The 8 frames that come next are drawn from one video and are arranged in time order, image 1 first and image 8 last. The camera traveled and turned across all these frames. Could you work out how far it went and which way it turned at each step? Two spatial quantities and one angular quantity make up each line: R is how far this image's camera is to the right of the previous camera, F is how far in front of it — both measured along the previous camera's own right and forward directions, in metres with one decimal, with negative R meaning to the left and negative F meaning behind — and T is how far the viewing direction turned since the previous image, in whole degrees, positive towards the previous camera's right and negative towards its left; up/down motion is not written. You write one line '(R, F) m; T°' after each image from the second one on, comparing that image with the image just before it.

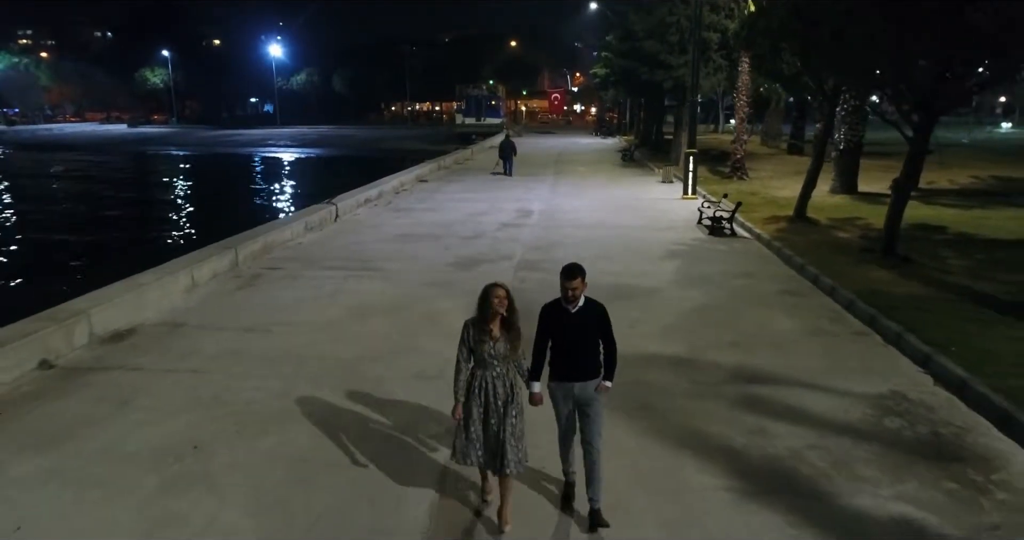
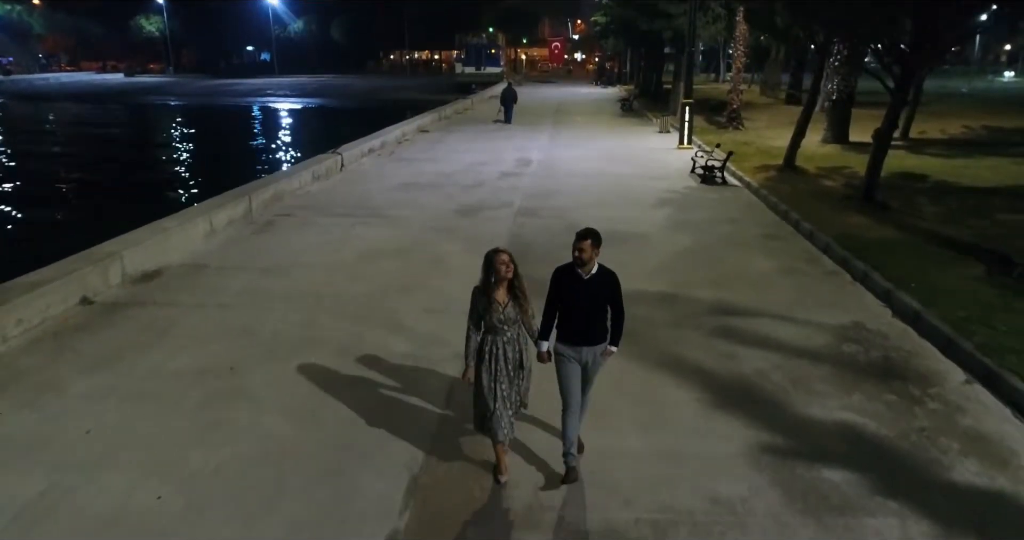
(0.0, -0.6) m; 0°
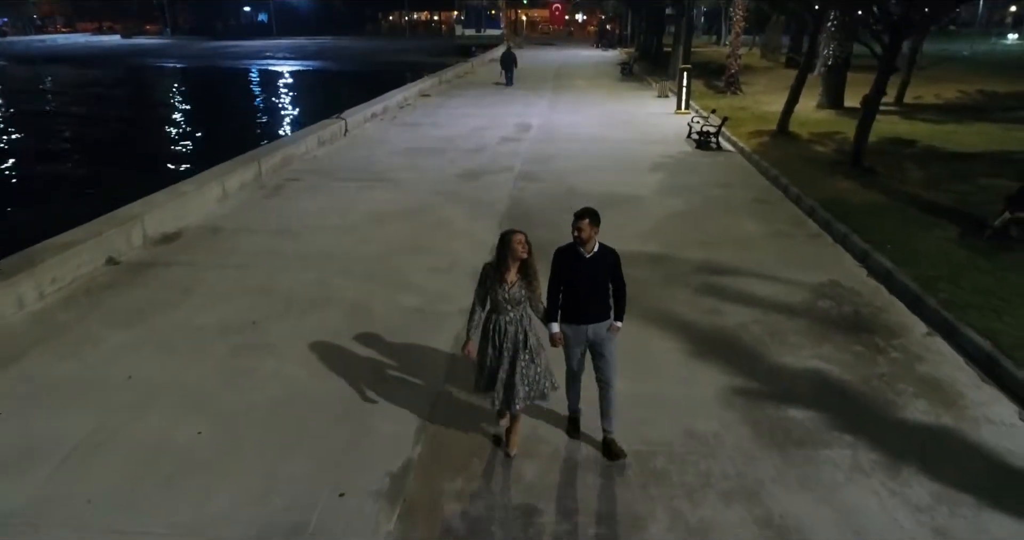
(0.0, -0.4) m; 0°
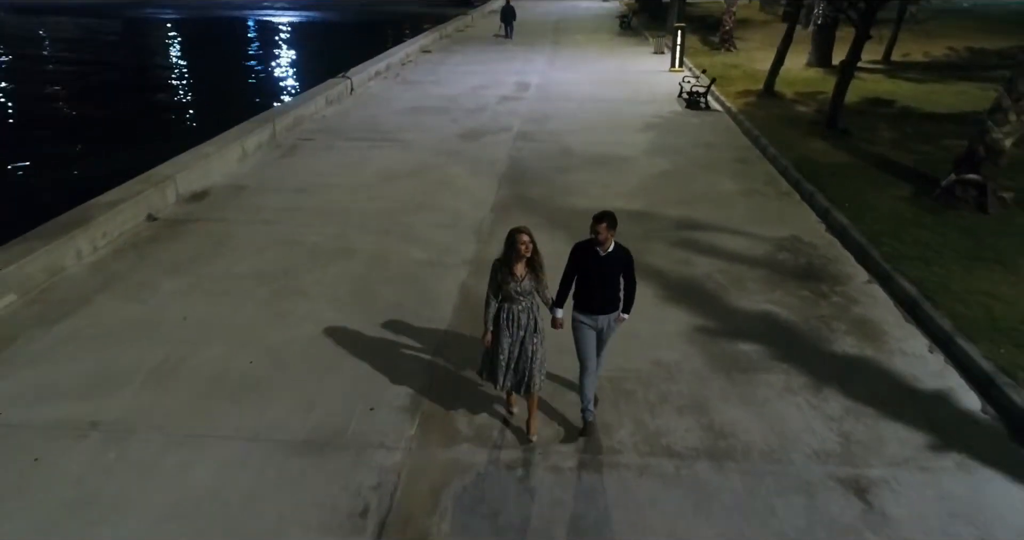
(0.0, -0.8) m; 0°
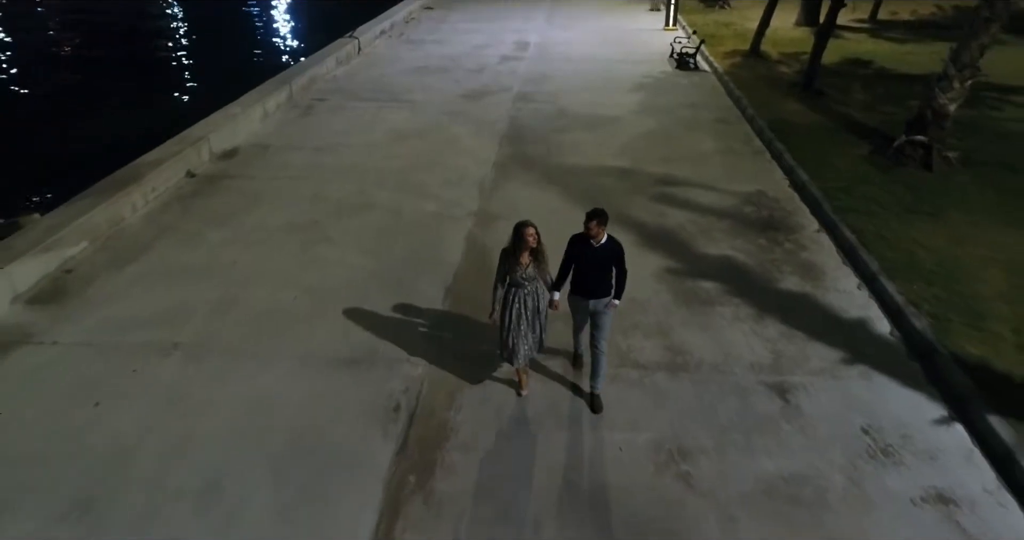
(0.0, -1.0) m; 0°
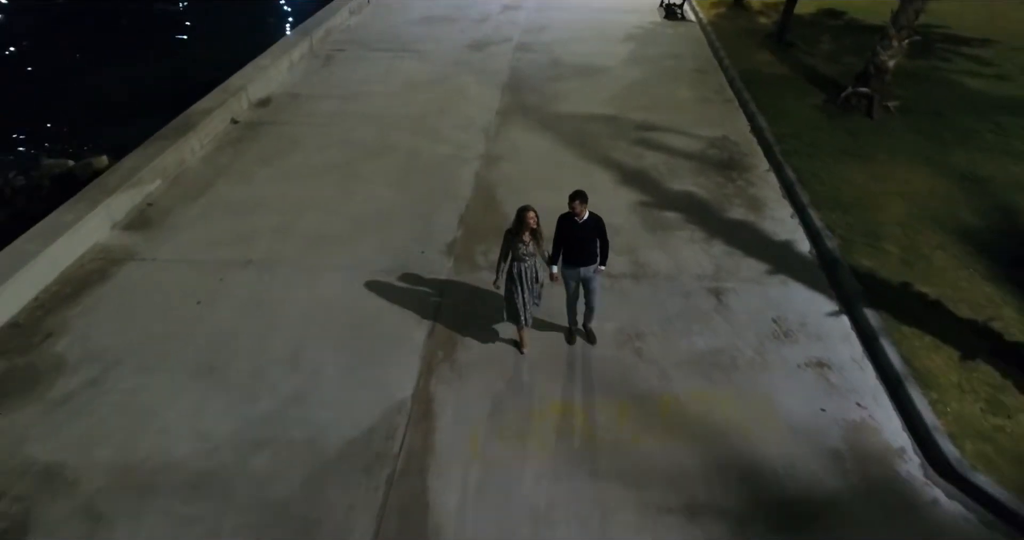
(0.0, -1.5) m; 0°
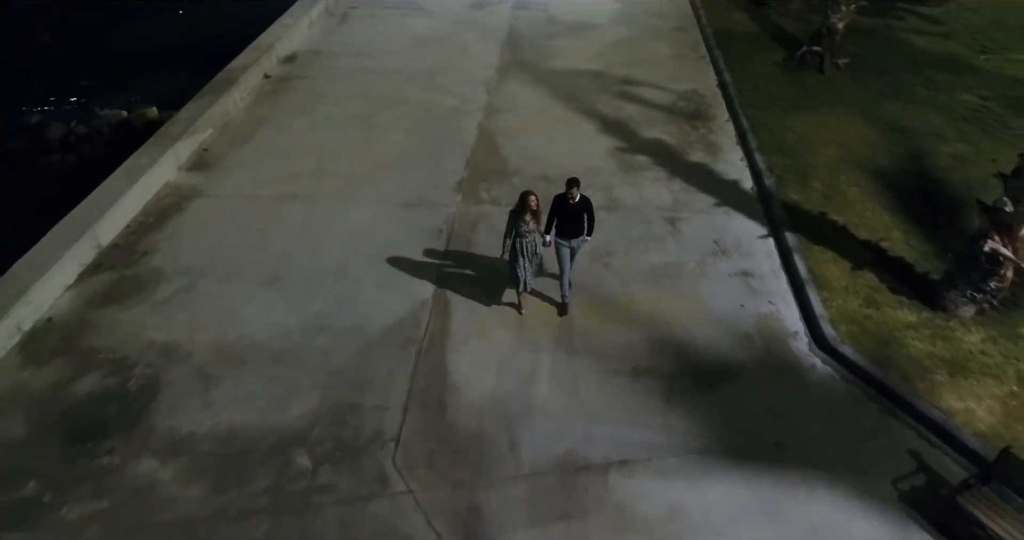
(+0.1, -1.7) m; 0°
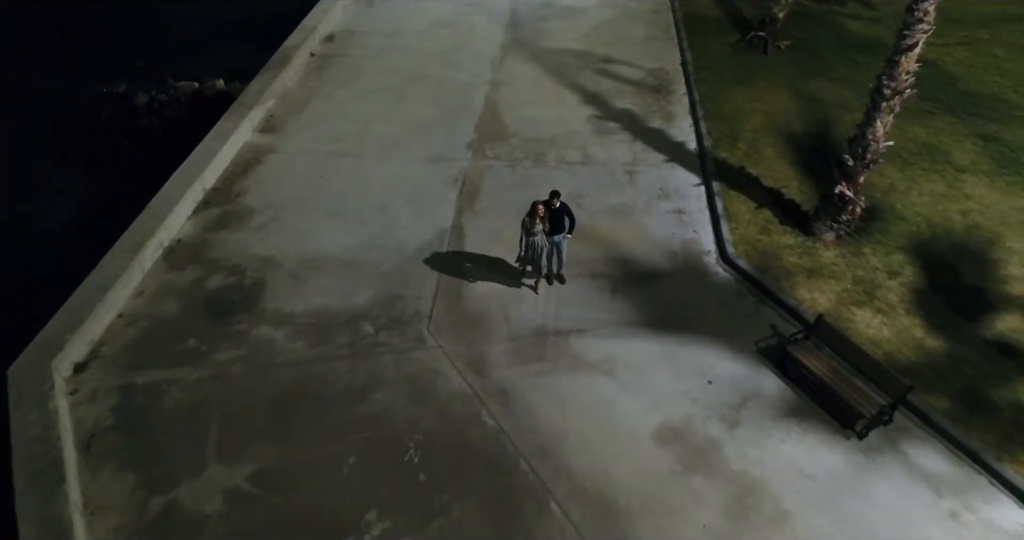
(+0.1, -2.8) m; -1°
